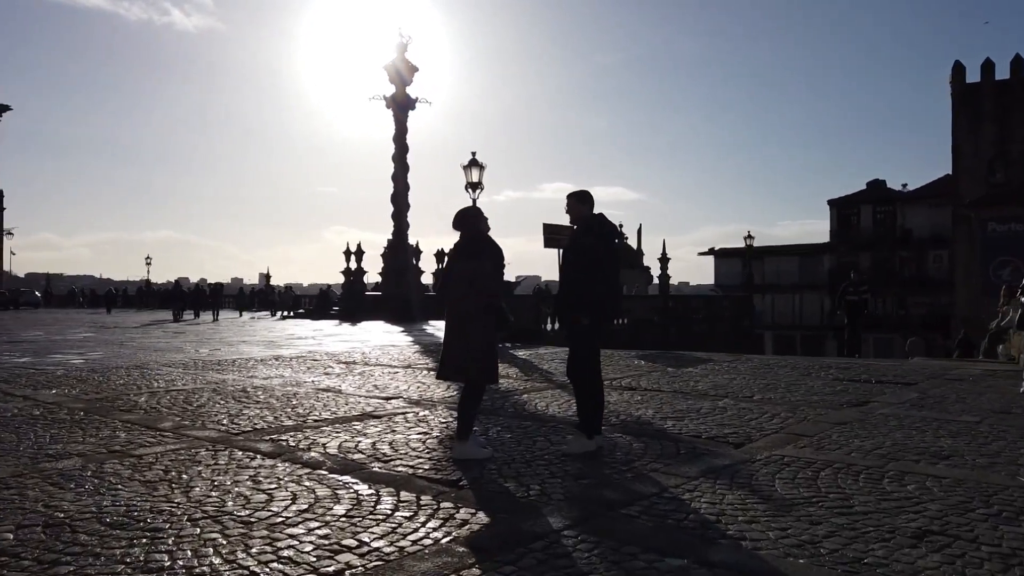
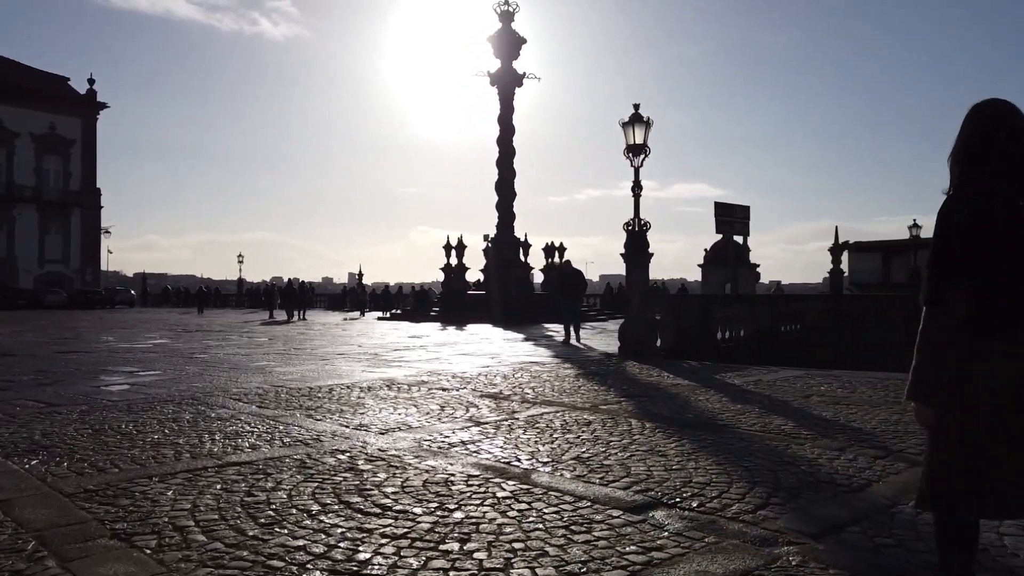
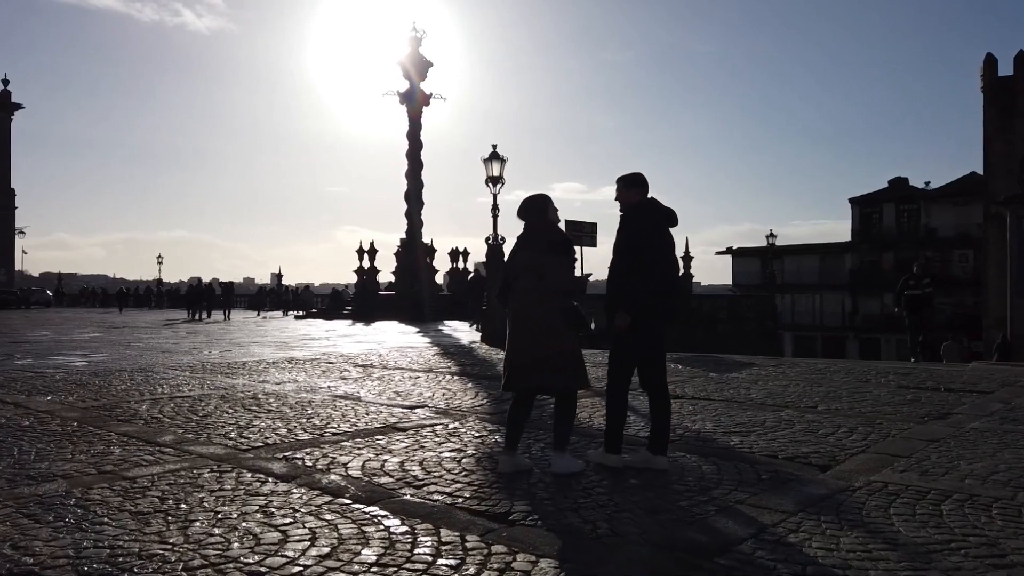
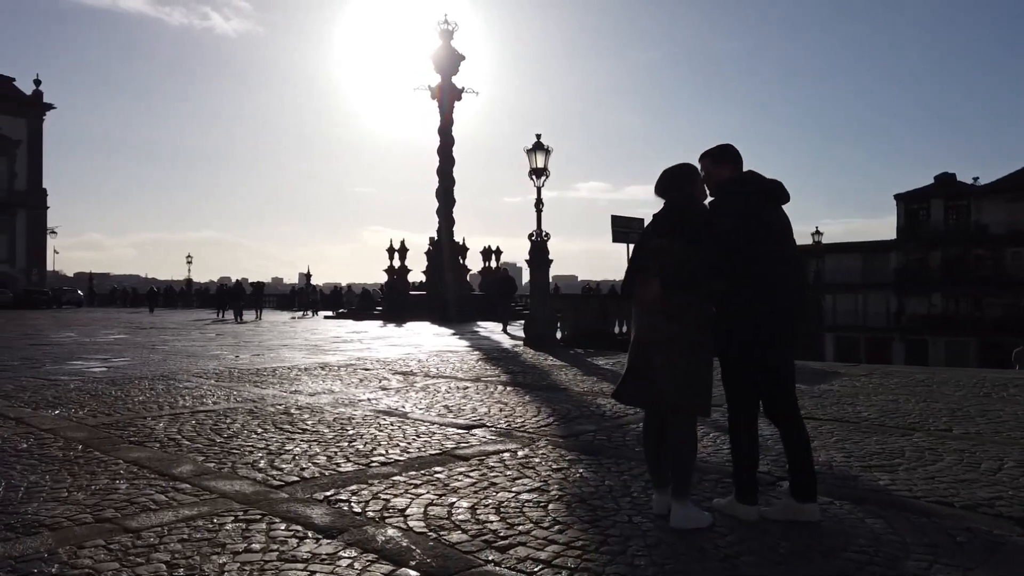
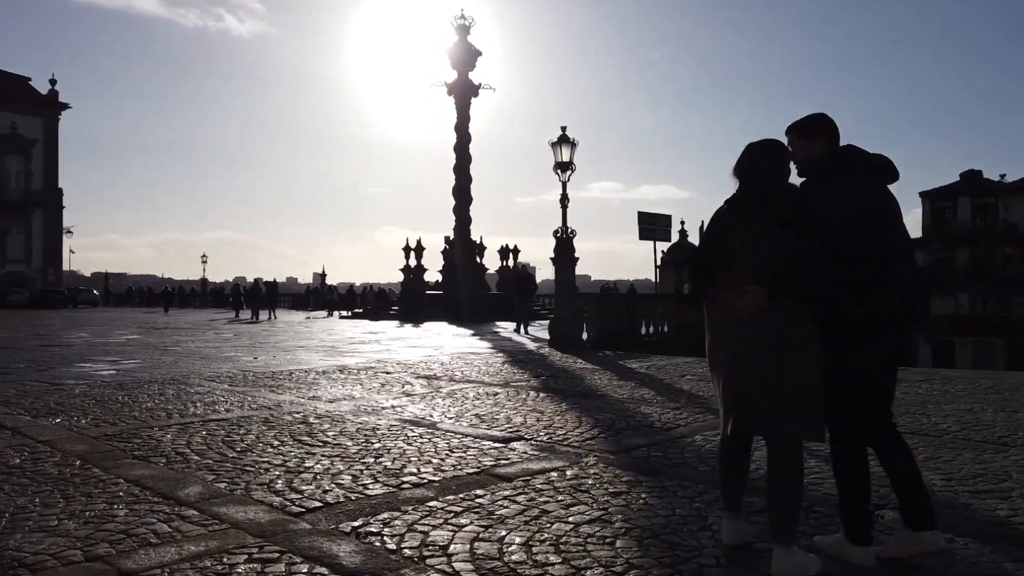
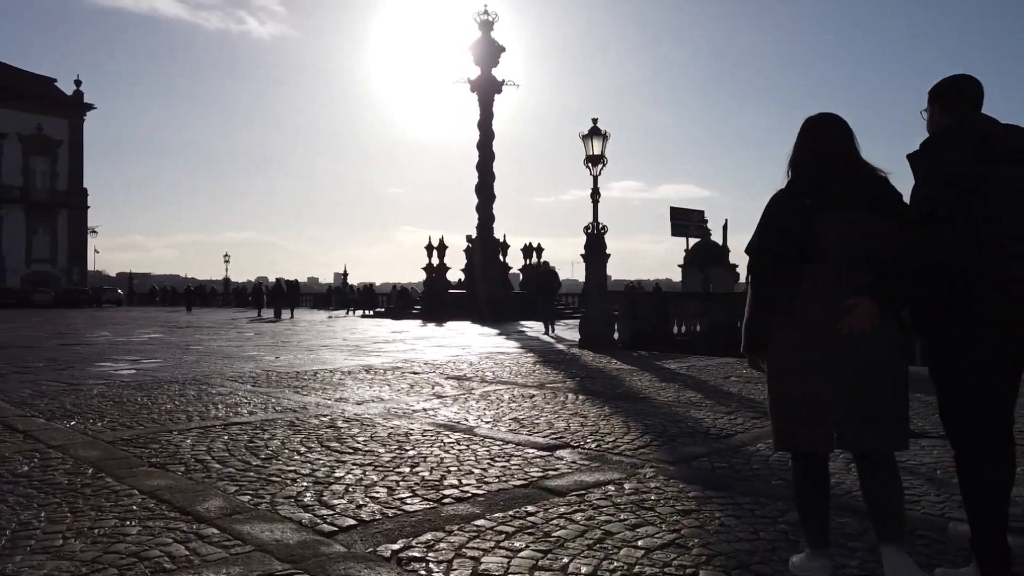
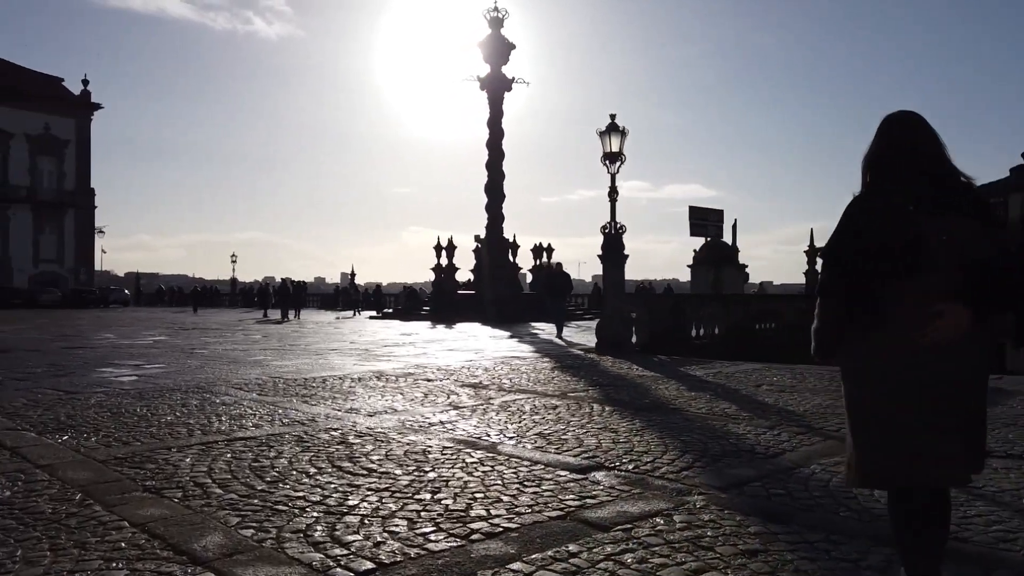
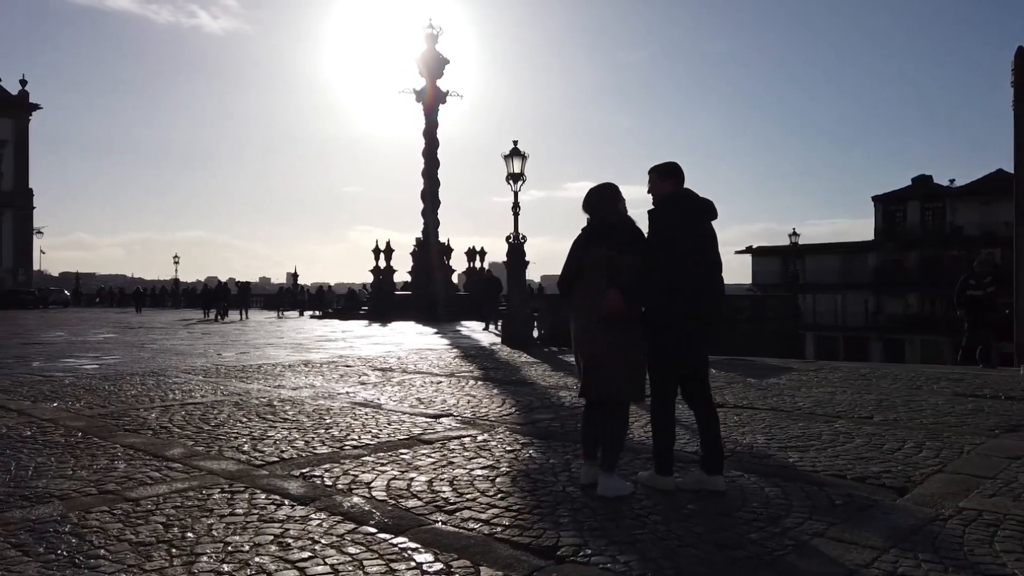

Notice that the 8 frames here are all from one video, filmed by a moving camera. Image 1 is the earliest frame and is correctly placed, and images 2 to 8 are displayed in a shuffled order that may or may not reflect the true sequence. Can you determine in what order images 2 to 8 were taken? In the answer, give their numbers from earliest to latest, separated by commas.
3, 8, 4, 5, 6, 7, 2
